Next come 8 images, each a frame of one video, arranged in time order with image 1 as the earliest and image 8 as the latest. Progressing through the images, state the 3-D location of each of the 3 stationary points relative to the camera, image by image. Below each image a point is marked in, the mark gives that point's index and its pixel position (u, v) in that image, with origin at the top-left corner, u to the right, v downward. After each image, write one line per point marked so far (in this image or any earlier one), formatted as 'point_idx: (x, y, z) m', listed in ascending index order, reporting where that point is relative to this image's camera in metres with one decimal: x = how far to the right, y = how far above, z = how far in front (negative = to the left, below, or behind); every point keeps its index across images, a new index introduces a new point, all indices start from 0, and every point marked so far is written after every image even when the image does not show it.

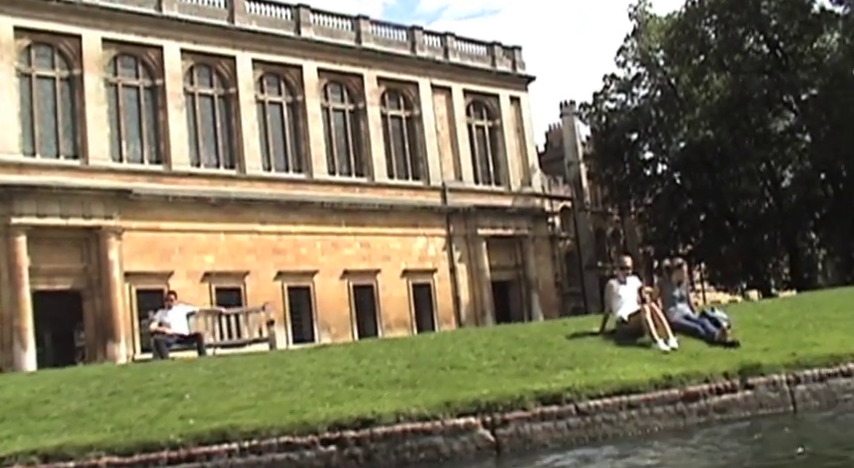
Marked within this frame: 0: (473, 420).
0: (+0.5, -1.9, +10.5) m
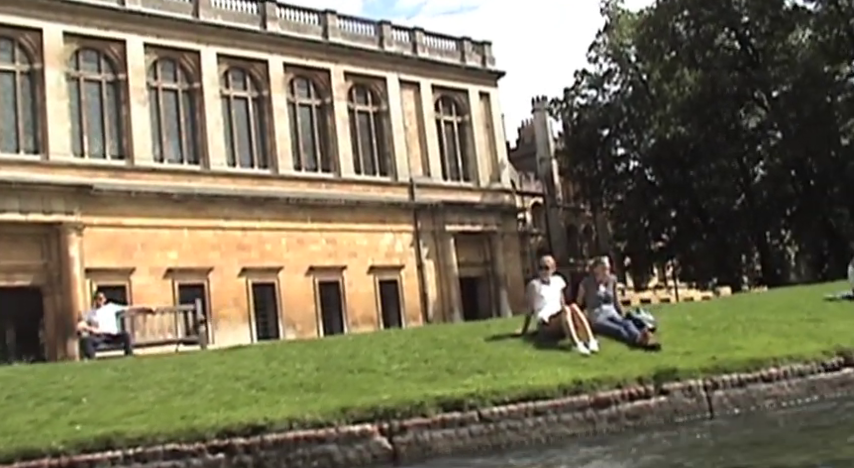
0: (-0.6, -2.0, +10.3) m
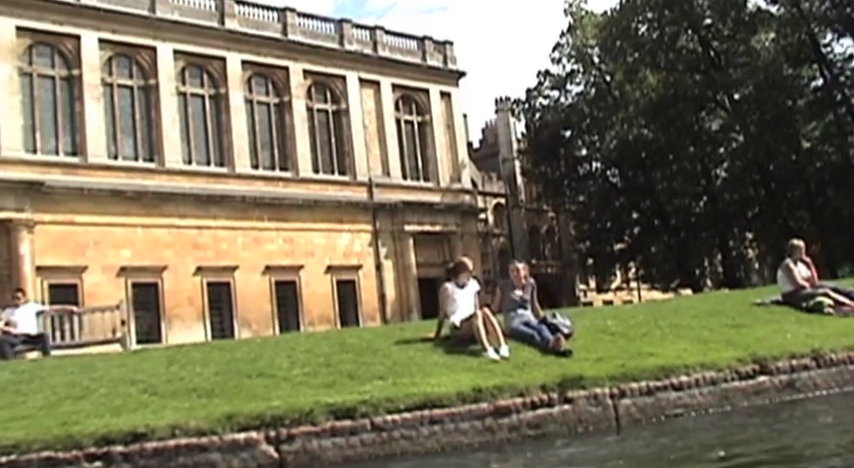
0: (-1.7, -2.0, +10.0) m
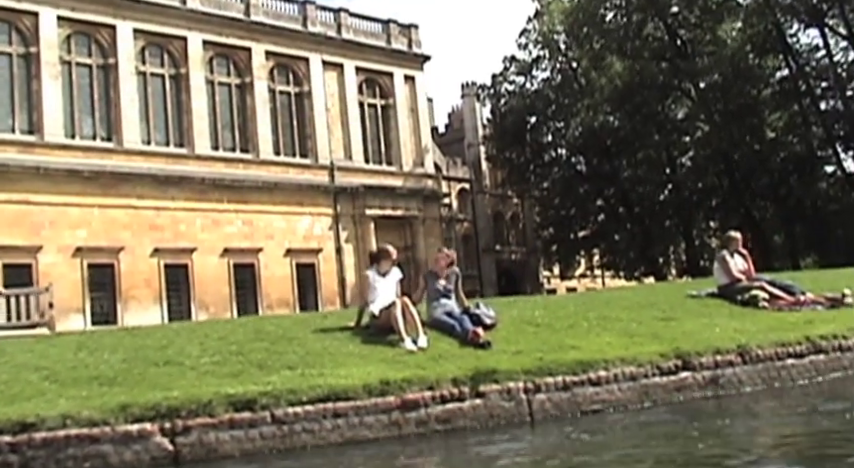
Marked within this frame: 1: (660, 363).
0: (-2.7, -1.9, +9.9) m
1: (+3.0, -1.7, +12.8) m
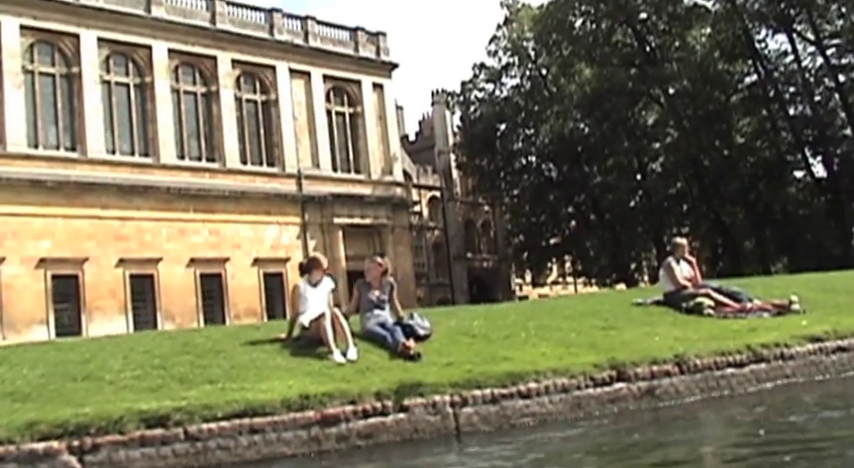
0: (-3.6, -2.0, +9.6) m
1: (+2.1, -1.8, +12.7) m
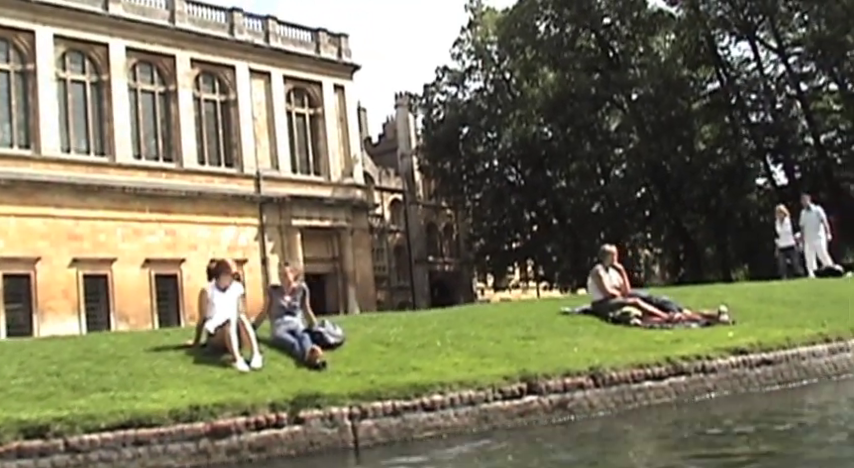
0: (-4.7, -2.1, +9.4) m
1: (+0.9, -1.9, +12.5) m
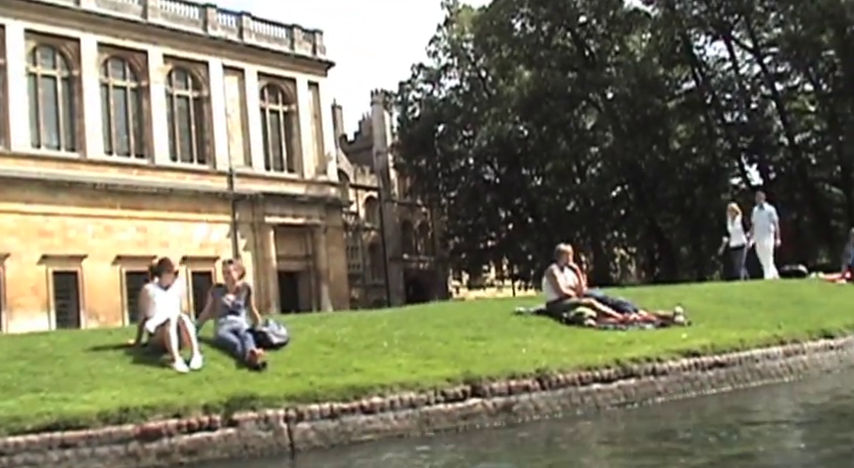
0: (-5.4, -2.1, +9.2) m
1: (+0.2, -1.9, +12.4) m
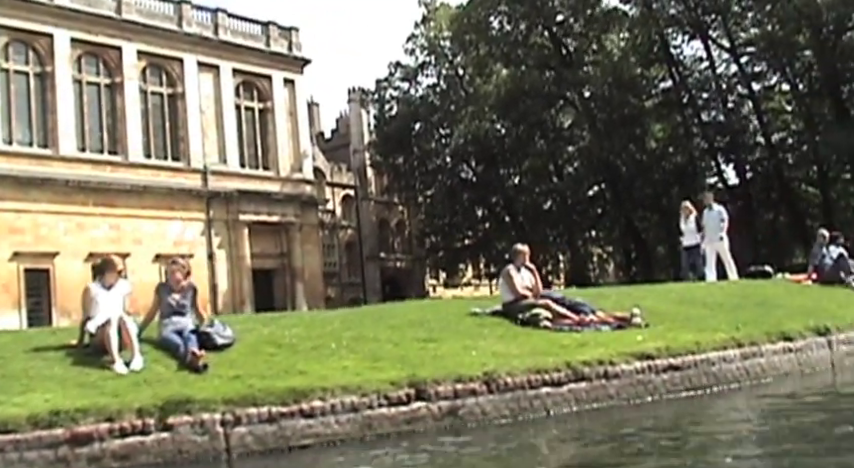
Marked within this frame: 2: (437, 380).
0: (-6.0, -2.1, +9.1) m
1: (-0.4, -1.9, +12.3) m
2: (+0.1, -1.9, +12.7) m
